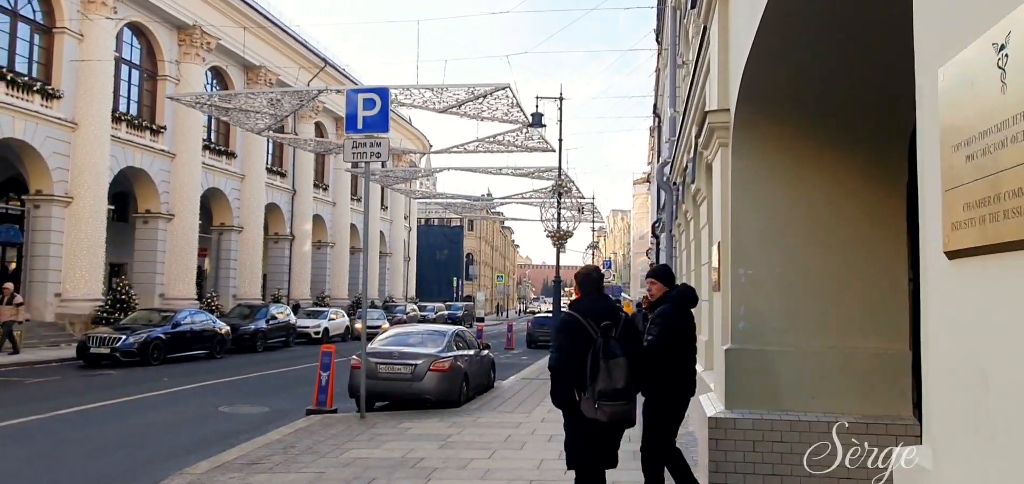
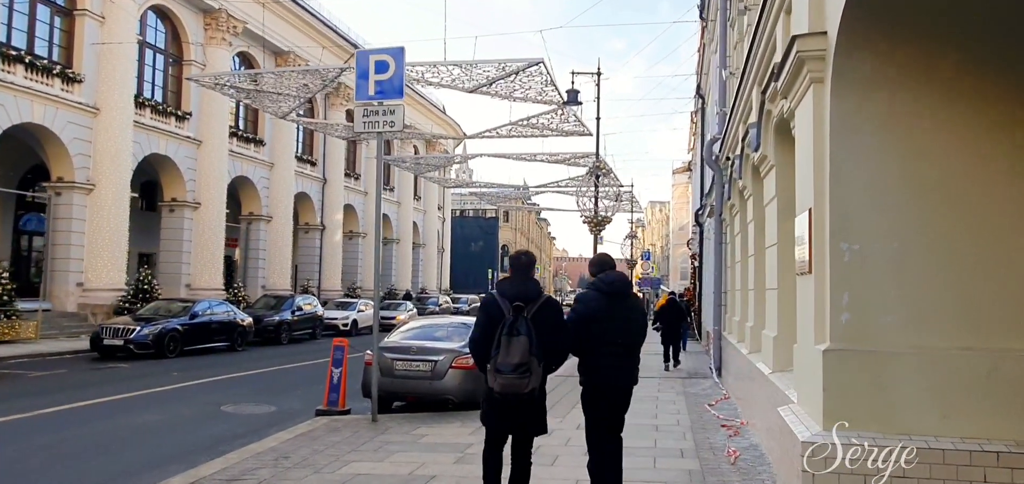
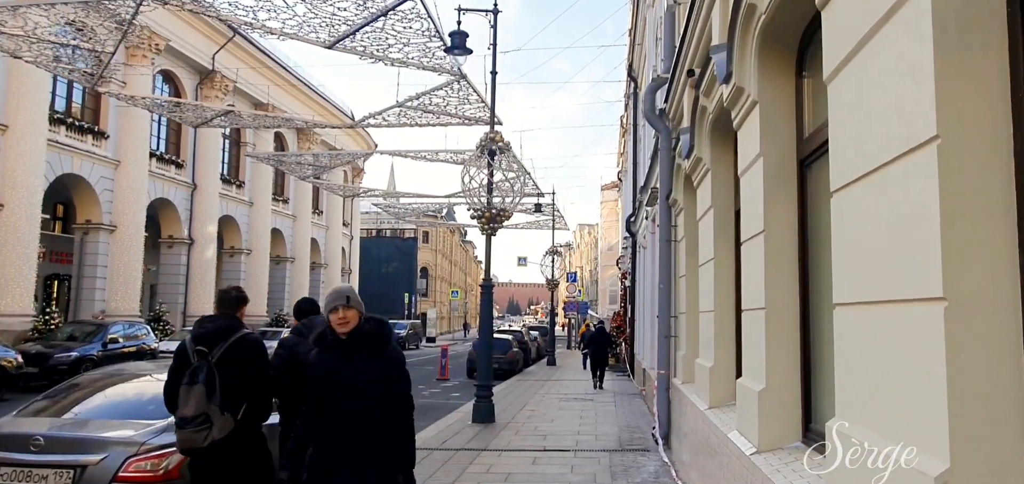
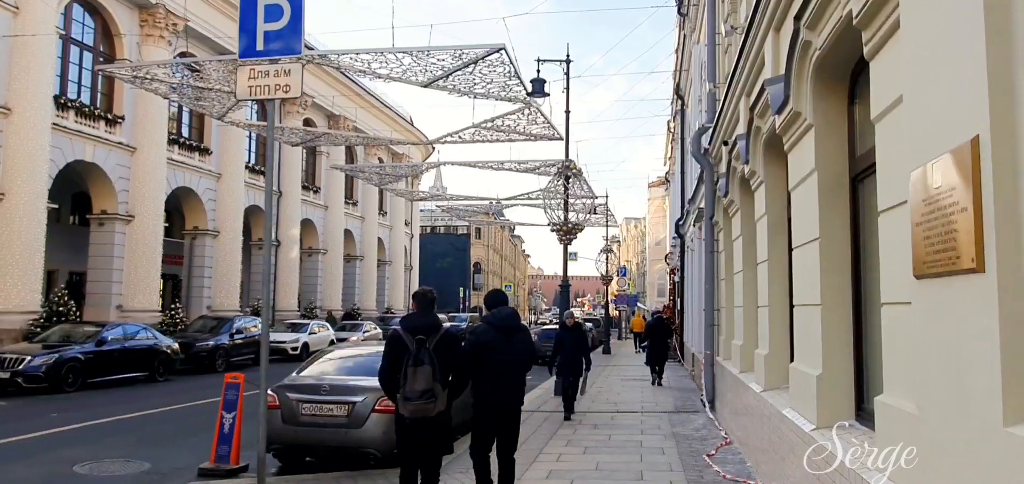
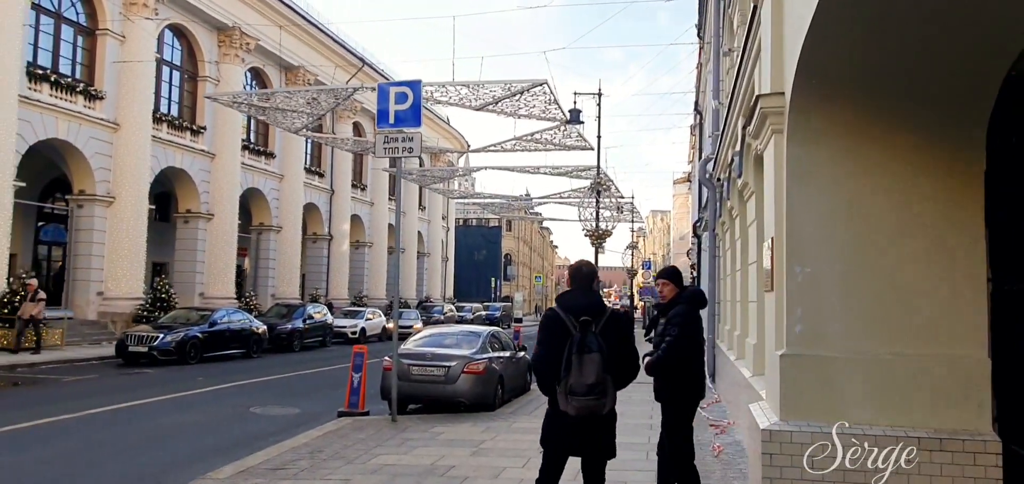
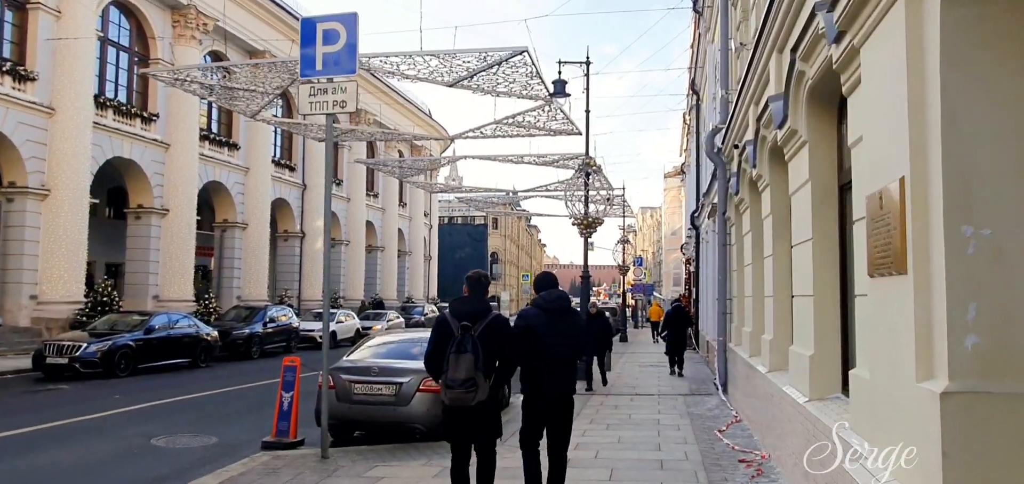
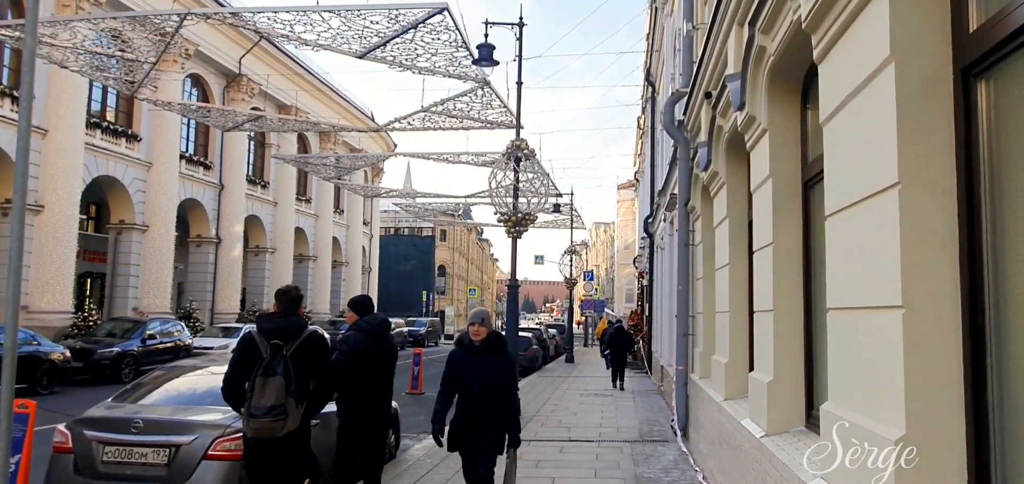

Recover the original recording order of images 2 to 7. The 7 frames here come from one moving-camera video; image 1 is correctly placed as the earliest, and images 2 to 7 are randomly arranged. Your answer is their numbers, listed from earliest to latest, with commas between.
5, 2, 6, 4, 7, 3
